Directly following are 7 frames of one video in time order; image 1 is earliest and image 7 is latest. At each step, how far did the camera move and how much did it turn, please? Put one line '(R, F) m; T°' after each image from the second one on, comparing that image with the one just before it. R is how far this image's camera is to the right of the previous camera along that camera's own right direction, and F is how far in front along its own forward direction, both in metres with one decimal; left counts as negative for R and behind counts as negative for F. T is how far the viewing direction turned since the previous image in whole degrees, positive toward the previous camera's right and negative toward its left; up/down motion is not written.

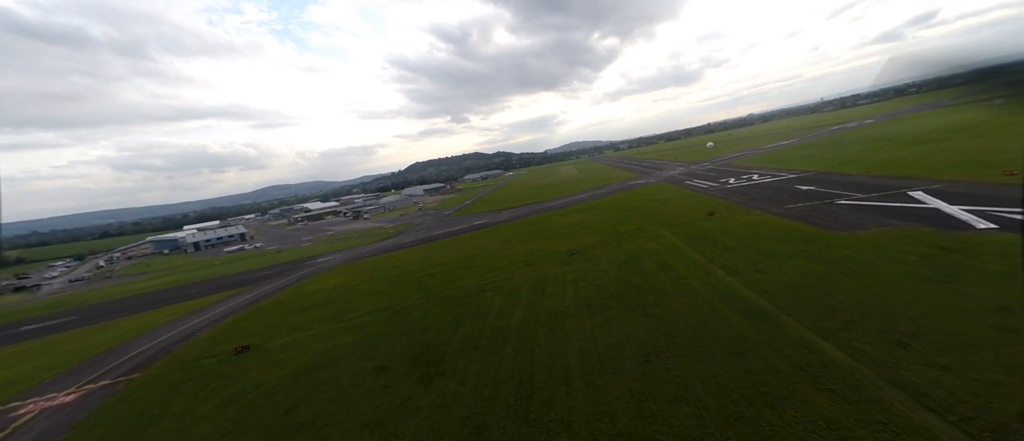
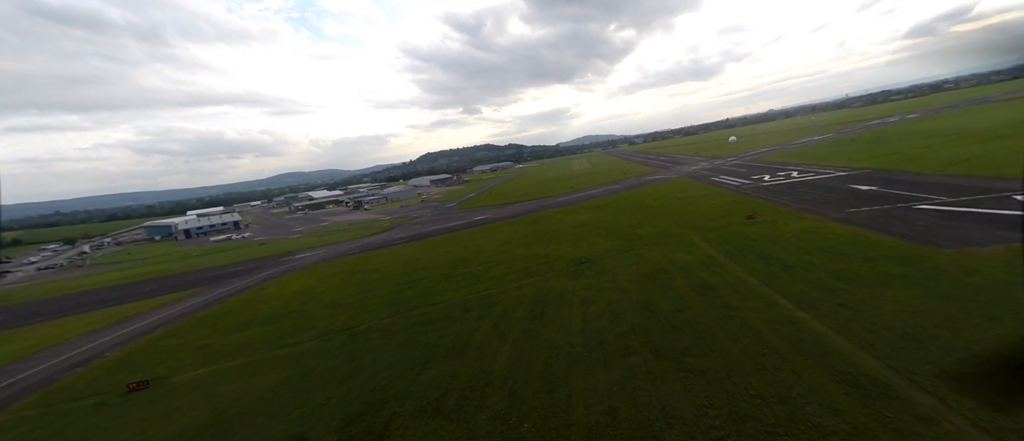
(+0.5, +3.2) m; -2°
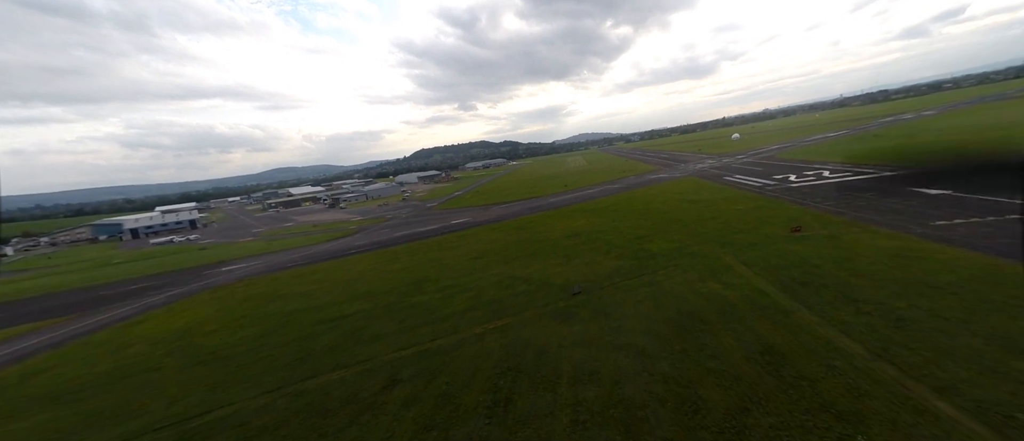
(+0.9, +4.3) m; +1°
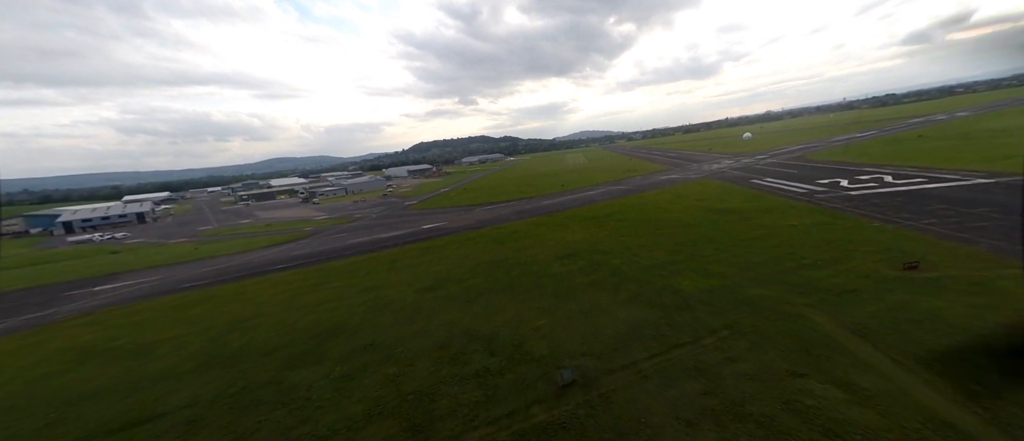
(+1.0, +4.8) m; 0°
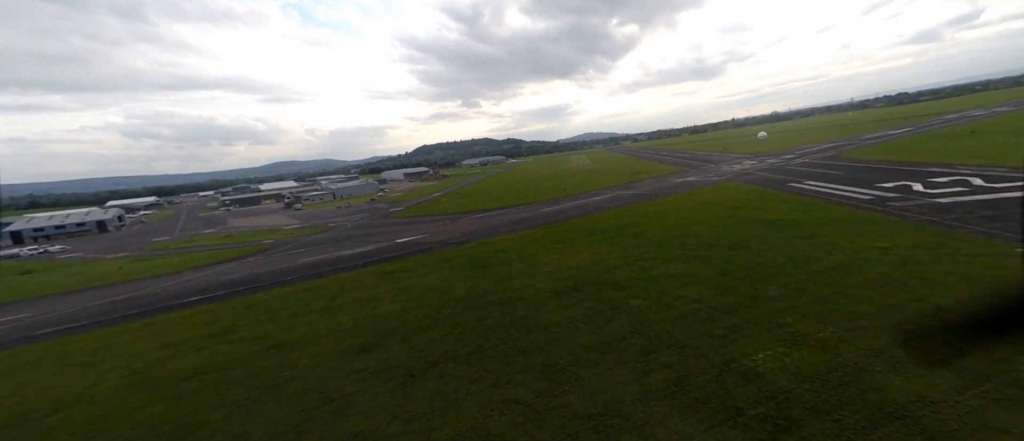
(+0.7, +3.8) m; -1°
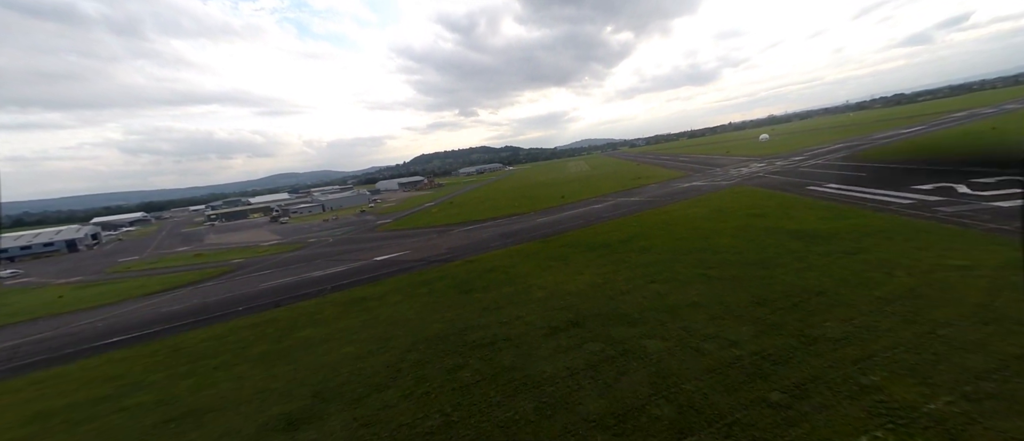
(+0.4, +1.9) m; 0°
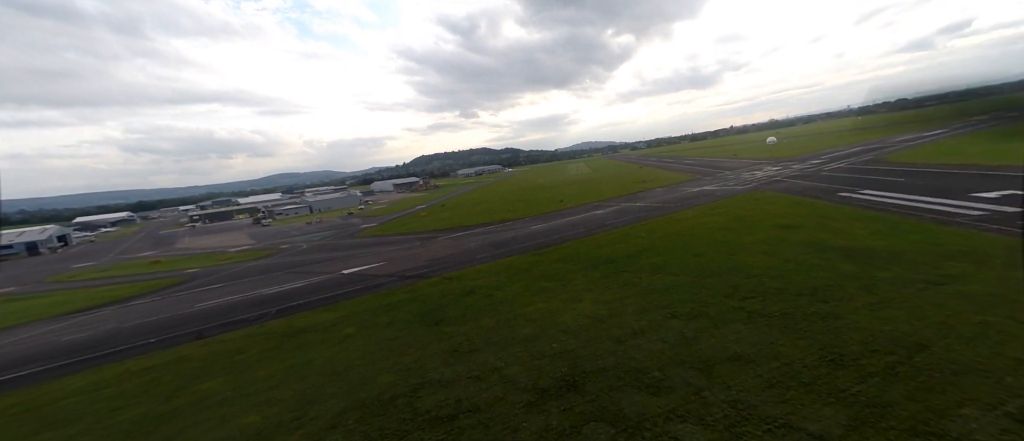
(+0.5, +2.3) m; 0°
